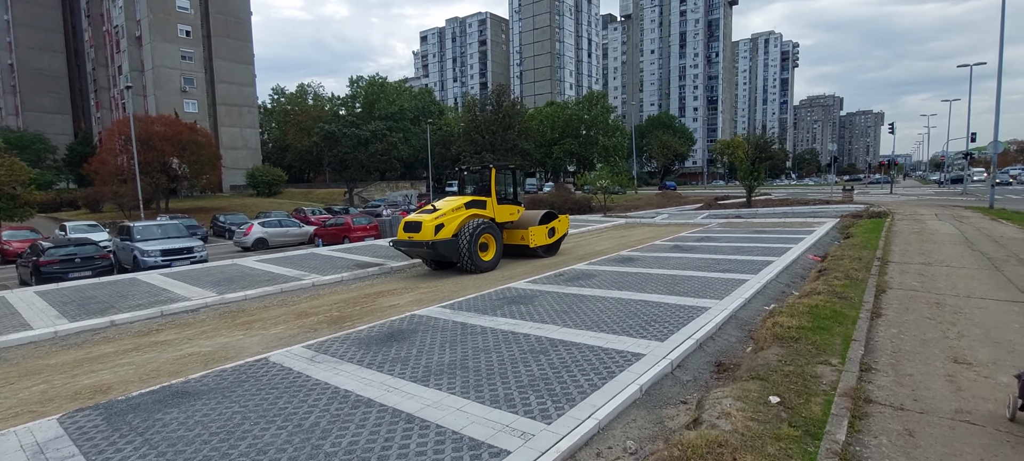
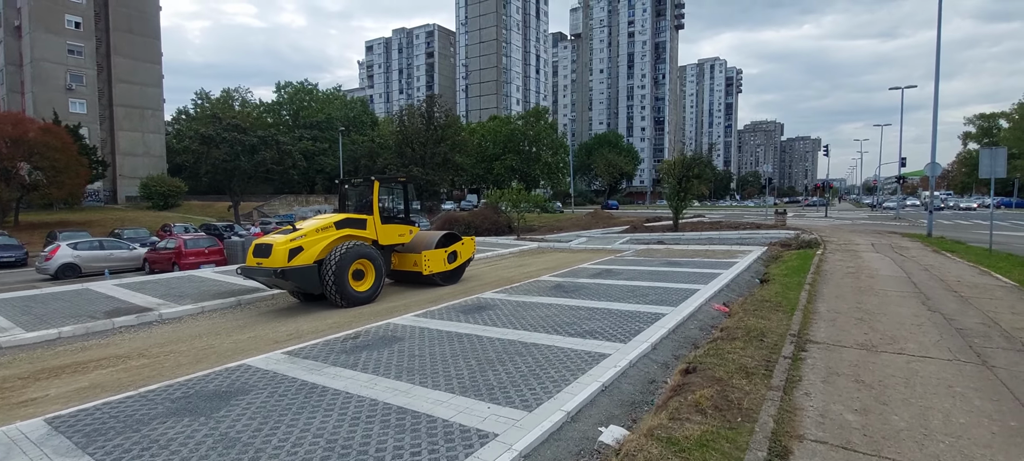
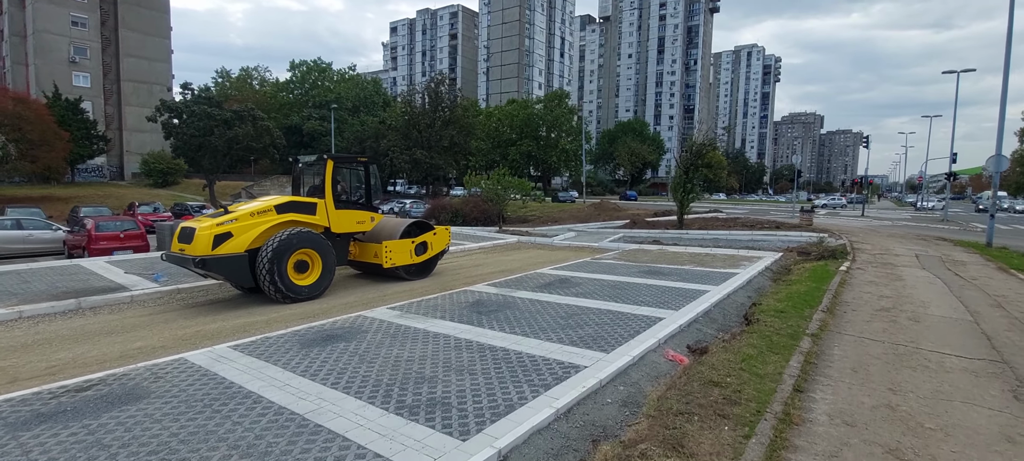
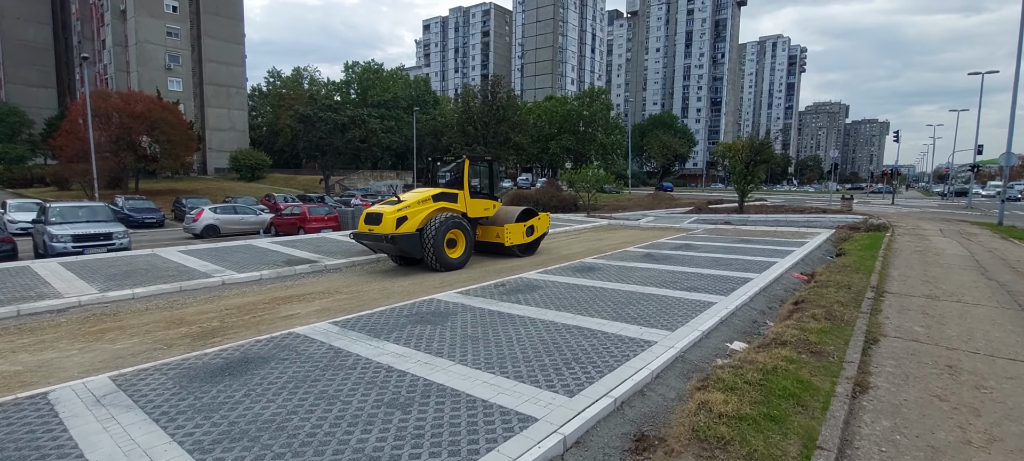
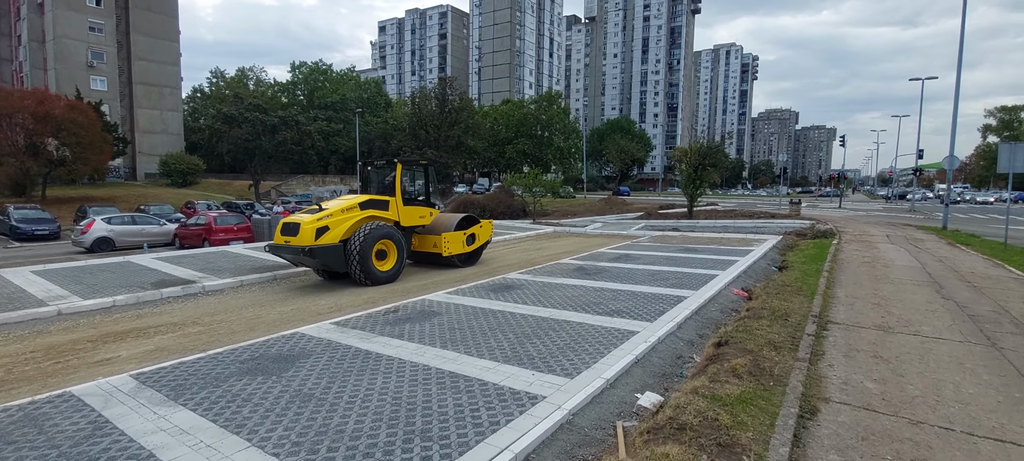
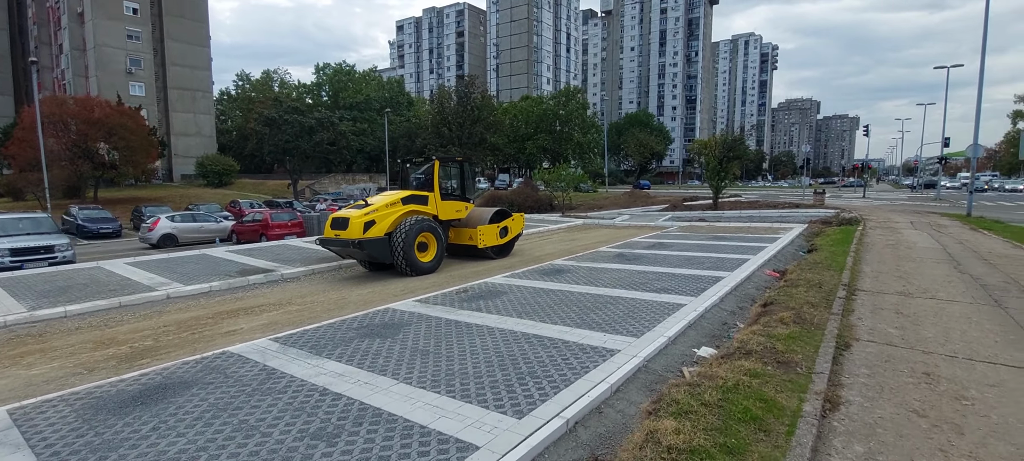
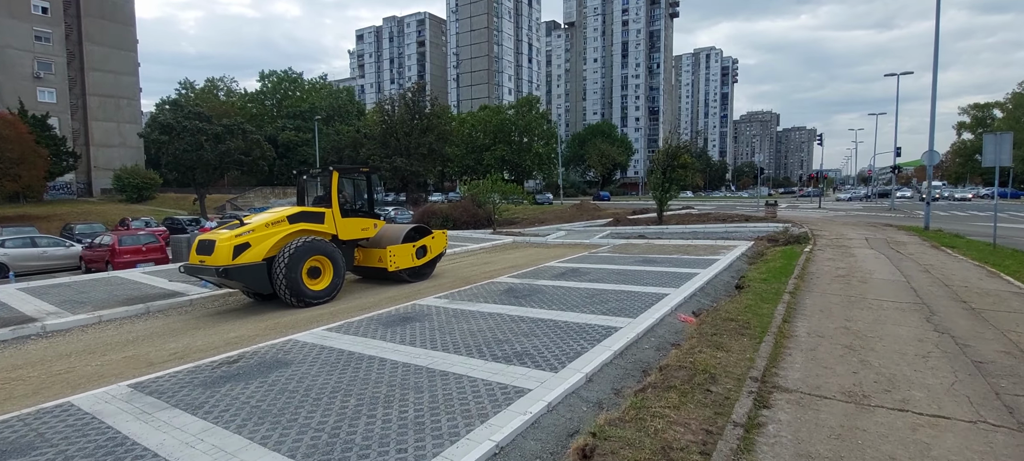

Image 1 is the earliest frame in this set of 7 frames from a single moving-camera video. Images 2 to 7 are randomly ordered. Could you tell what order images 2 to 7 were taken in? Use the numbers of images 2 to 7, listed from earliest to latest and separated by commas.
4, 6, 5, 2, 7, 3
